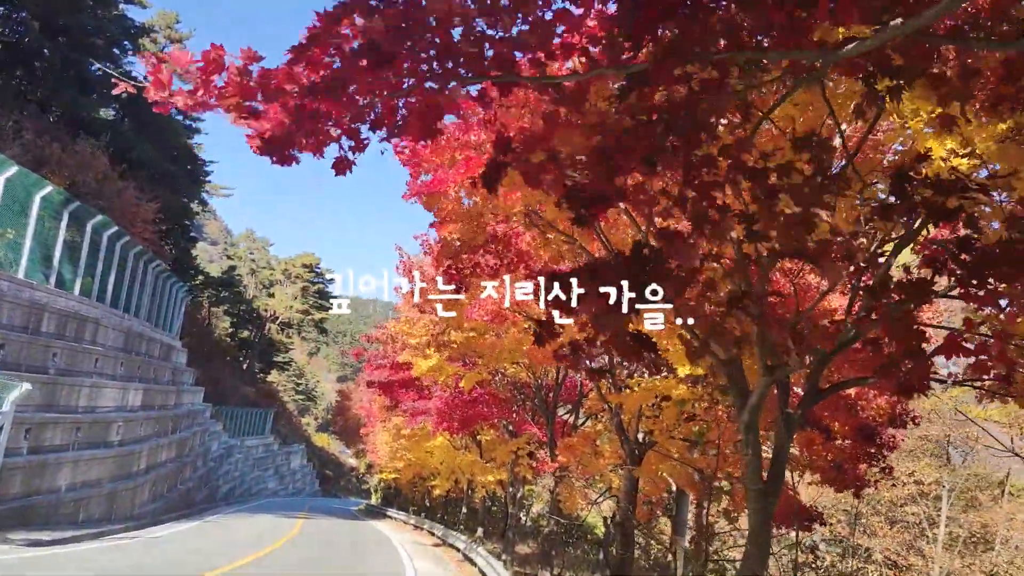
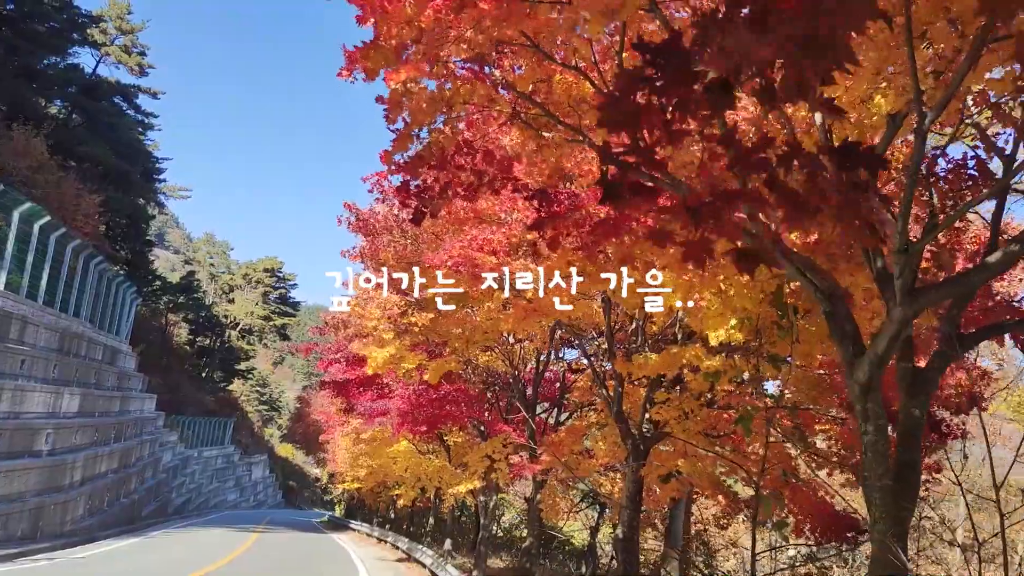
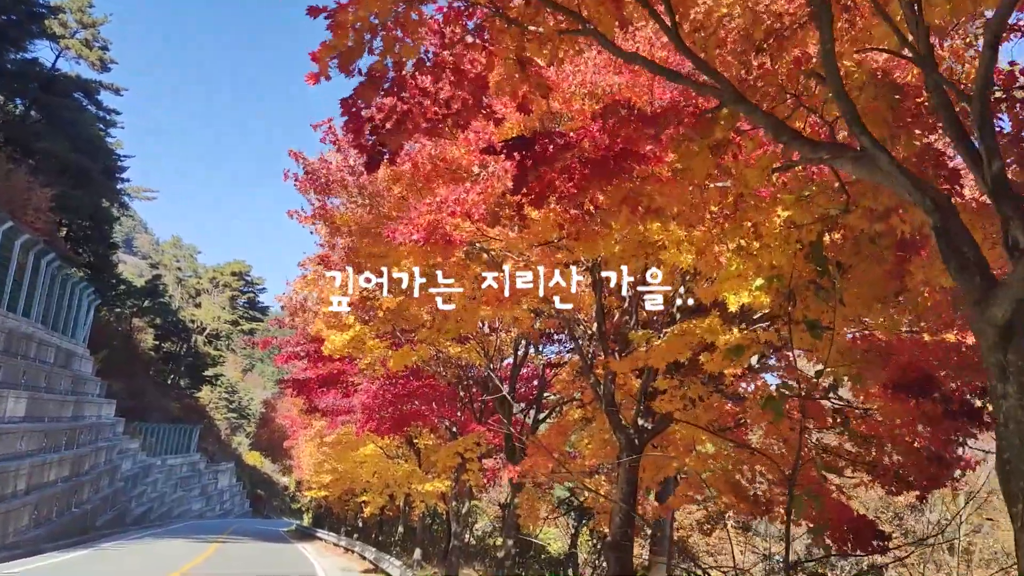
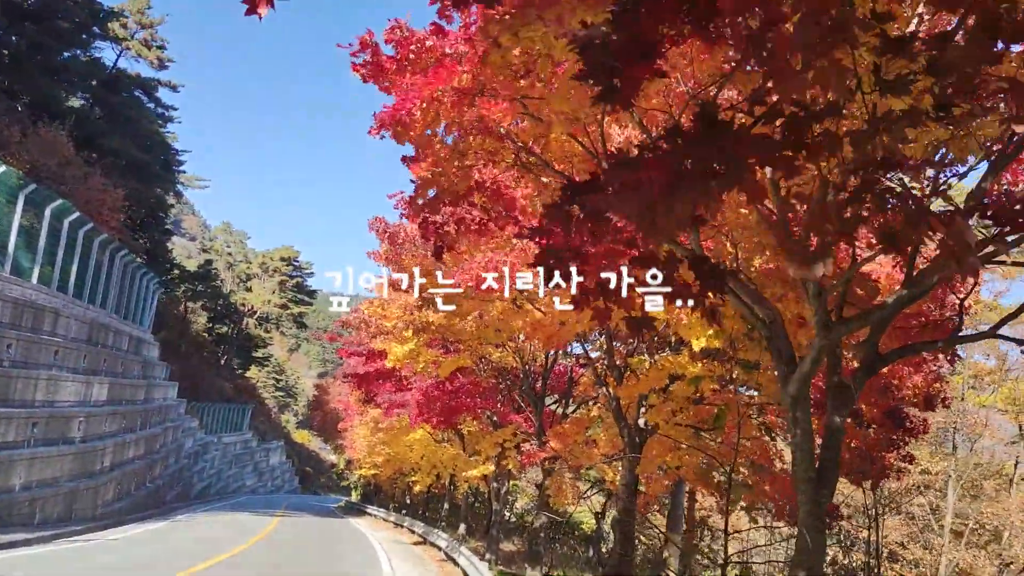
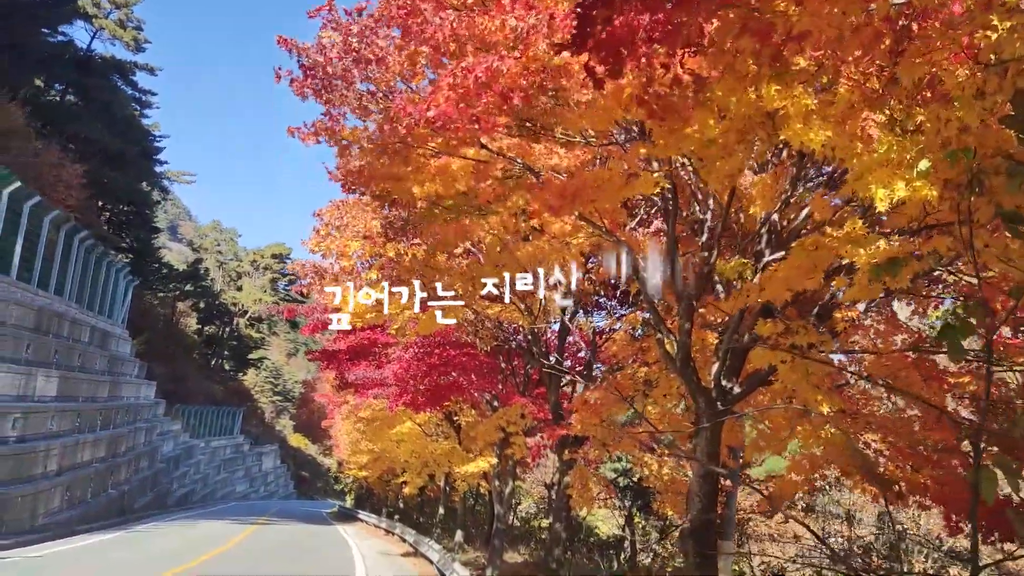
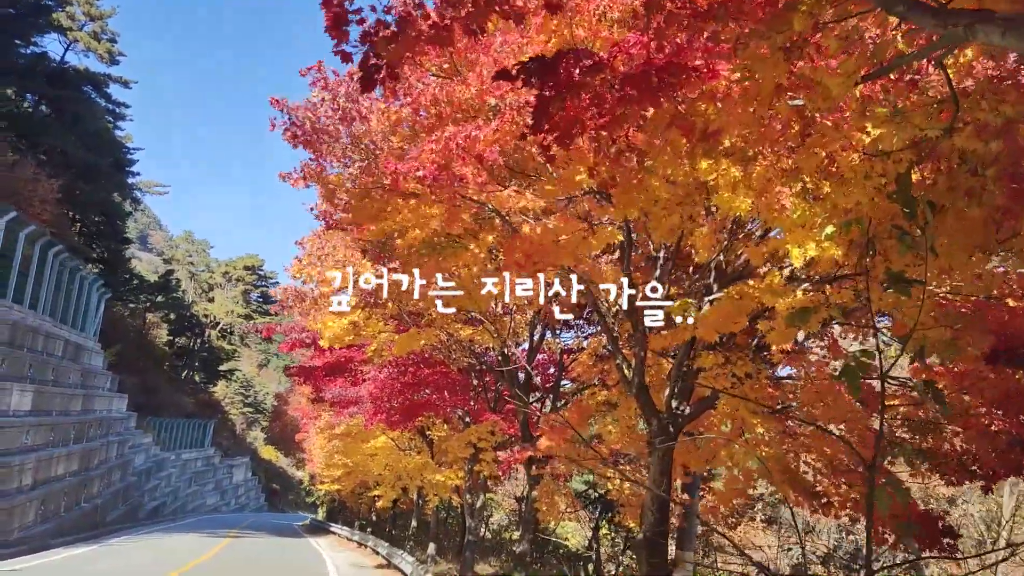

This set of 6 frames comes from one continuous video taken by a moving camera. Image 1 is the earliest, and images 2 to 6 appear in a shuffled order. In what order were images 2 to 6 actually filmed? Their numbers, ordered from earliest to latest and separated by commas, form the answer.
4, 2, 3, 6, 5
